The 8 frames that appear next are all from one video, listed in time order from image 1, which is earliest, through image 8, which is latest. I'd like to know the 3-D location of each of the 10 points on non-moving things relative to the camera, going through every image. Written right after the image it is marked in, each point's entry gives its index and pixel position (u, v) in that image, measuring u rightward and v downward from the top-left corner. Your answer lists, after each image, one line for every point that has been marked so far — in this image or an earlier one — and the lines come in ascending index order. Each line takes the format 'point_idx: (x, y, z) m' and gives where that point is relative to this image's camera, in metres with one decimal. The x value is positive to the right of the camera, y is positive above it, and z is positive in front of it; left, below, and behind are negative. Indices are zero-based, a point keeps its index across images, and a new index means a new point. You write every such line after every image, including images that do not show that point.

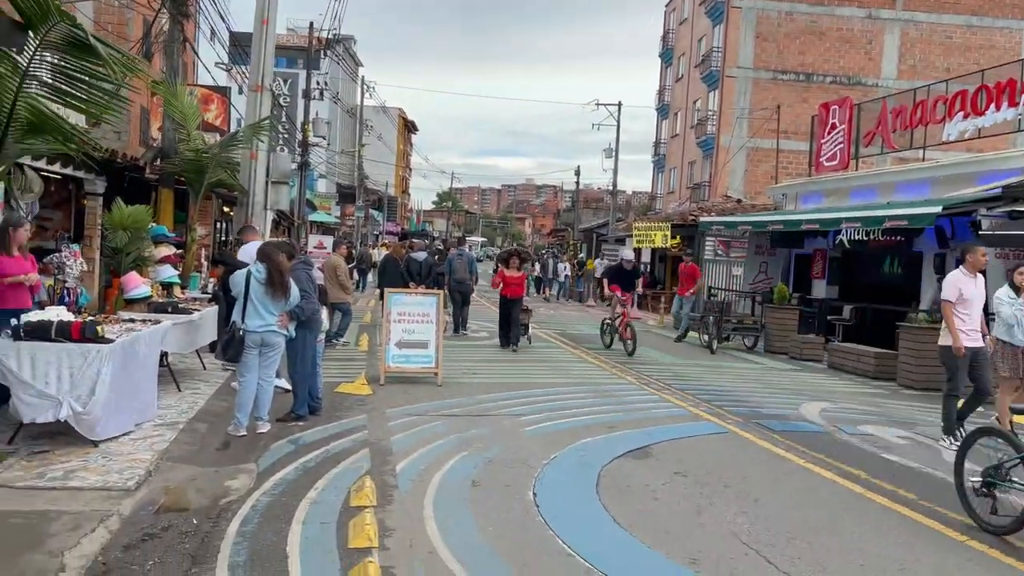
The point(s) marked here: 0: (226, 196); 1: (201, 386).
0: (-5.2, +1.7, +14.8) m
1: (-3.4, -1.1, +8.9) m
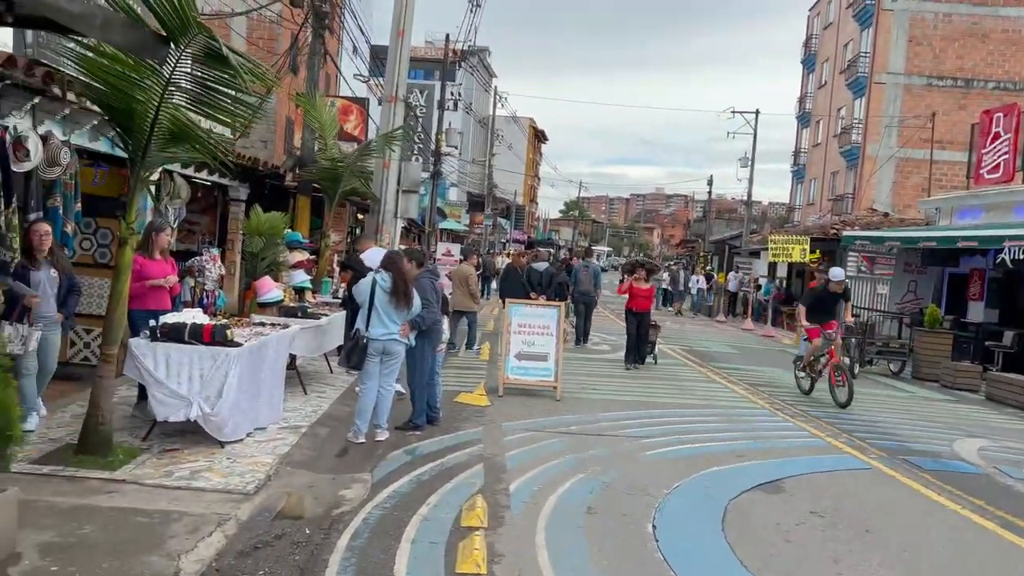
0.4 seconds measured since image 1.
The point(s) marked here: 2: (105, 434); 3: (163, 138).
0: (-2.9, +1.6, +15.2) m
1: (-2.1, -1.1, +9.1) m
2: (-2.9, -1.0, +5.8) m
3: (-2.4, +1.1, +5.7) m
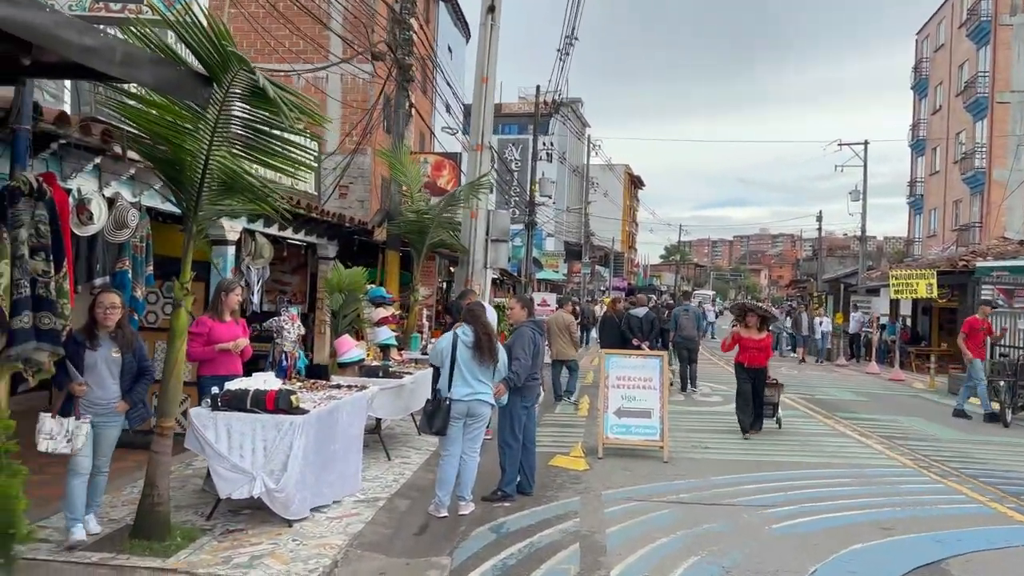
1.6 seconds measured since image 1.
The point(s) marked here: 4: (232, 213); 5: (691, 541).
0: (-1.2, +0.6, +14.8) m
1: (-1.0, -1.7, +8.4) m
2: (-2.3, -1.5, +5.3) m
3: (-1.9, +0.6, +5.3) m
4: (-1.9, +0.5, +5.5) m
5: (+1.3, -1.8, +5.9) m
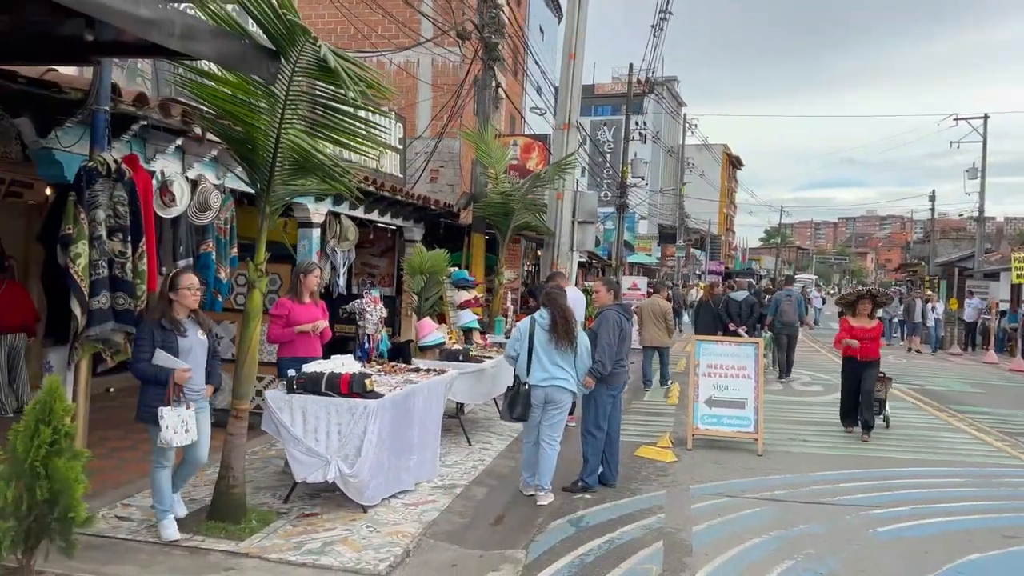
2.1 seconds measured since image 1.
0: (+0.4, +0.9, +14.5) m
1: (-0.2, -1.5, +8.2) m
2: (-1.8, -1.3, +5.3) m
3: (-1.4, +0.8, +5.2) m
4: (-1.4, +0.6, +5.4) m
5: (+1.8, -1.7, +5.4) m
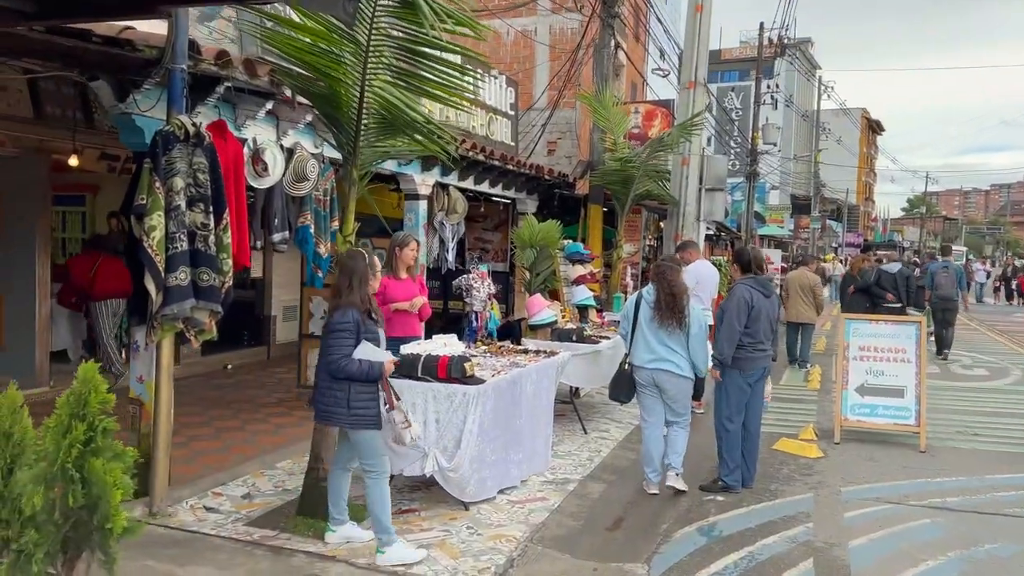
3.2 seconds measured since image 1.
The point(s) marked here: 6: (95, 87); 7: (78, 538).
0: (+2.4, +1.3, +13.6) m
1: (+0.9, -1.3, +7.5) m
2: (-1.1, -1.2, +4.8) m
3: (-0.8, +0.9, +4.6) m
4: (-0.7, +0.8, +4.9) m
5: (+2.5, -1.5, +4.5) m
6: (-2.5, +1.2, +4.8) m
7: (-1.5, -0.9, +2.8) m
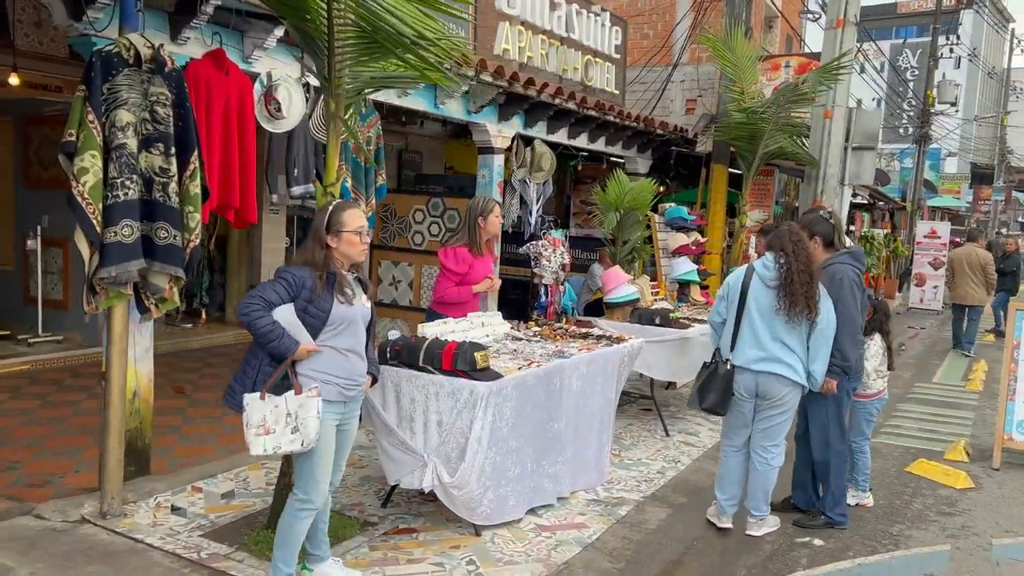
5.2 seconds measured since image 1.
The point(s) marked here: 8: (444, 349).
0: (+4.1, +1.7, +11.8) m
1: (+1.4, -1.1, +6.2) m
2: (-1.0, -1.0, +3.9) m
3: (-0.7, +1.1, +3.6) m
4: (-0.6, +1.0, +3.8) m
5: (+2.4, -1.5, +2.9) m
6: (-2.3, +1.4, +4.1) m
7: (-1.8, -0.8, +2.0) m
8: (-0.3, -0.3, +4.0) m
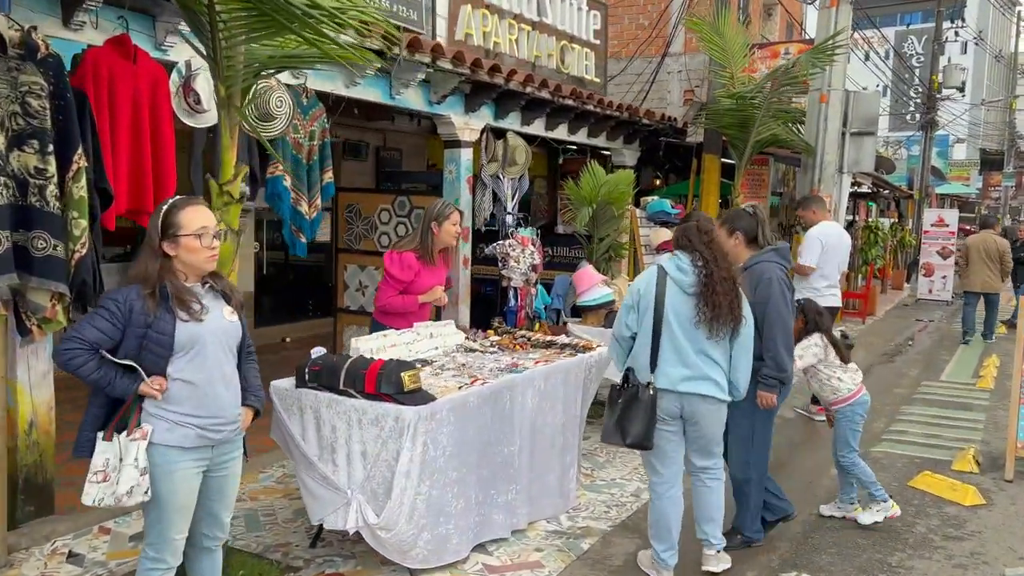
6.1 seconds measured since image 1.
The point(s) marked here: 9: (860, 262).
0: (+3.8, +1.8, +11.2) m
1: (+1.2, -1.1, +5.7) m
2: (-1.3, -1.1, +3.4) m
3: (-1.0, +1.0, +3.1) m
4: (-0.9, +0.9, +3.3) m
5: (+2.2, -1.5, +2.4) m
6: (-2.6, +1.3, +3.6) m
7: (-2.1, -0.8, +1.5) m
8: (-0.6, -0.3, +3.5) m
9: (+6.4, +0.5, +15.2) m
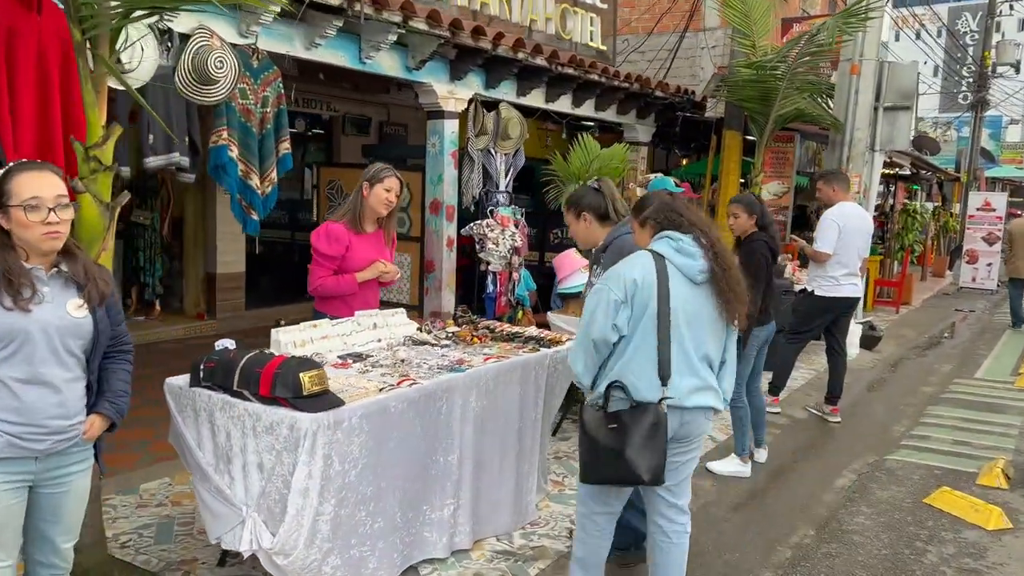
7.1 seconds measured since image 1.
0: (+3.9, +2.0, +10.4) m
1: (+1.0, -1.0, +5.1) m
2: (-1.6, -1.0, +3.0) m
3: (-1.3, +1.1, +2.5) m
4: (-1.1, +1.0, +2.8) m
5: (+1.8, -1.5, +1.8) m
6: (-2.9, +1.4, +3.1) m
7: (-2.4, -0.8, +1.1) m
8: (-0.9, -0.3, +3.0) m
9: (+6.7, +0.7, +14.3) m
